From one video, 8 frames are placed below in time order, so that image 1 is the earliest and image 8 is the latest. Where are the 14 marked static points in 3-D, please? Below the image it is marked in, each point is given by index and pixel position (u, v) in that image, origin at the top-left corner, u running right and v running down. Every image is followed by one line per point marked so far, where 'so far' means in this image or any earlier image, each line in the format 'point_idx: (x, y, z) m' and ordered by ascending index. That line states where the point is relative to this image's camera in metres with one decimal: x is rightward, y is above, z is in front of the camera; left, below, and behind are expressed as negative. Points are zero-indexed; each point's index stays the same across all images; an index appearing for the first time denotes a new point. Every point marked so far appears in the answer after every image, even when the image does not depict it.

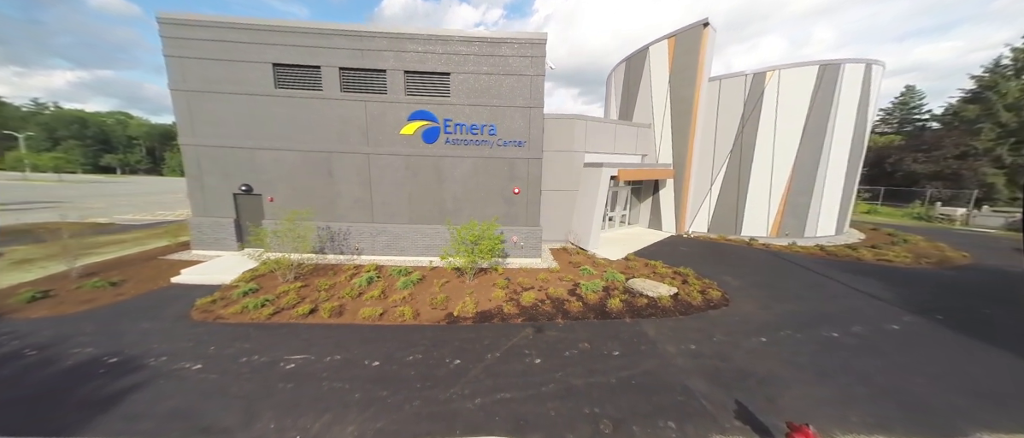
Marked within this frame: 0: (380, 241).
0: (-4.7, -0.8, +9.4) m
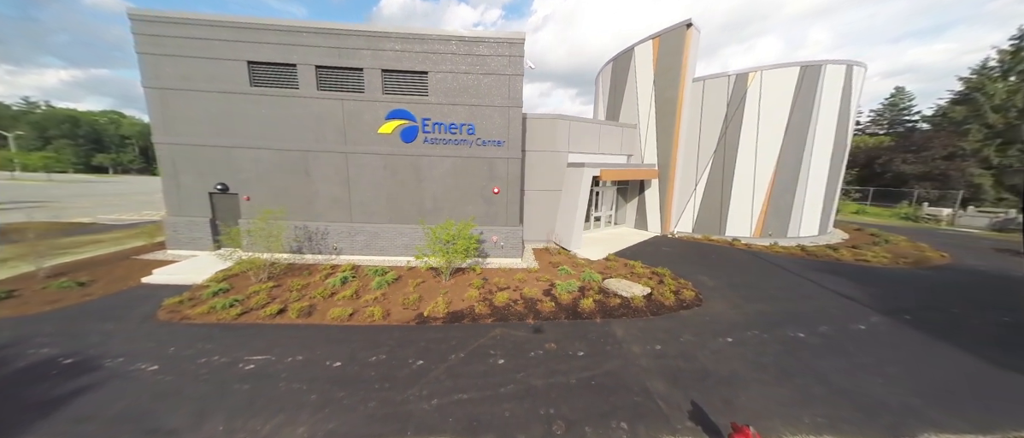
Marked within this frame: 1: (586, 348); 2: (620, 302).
0: (-5.5, -0.8, +9.4) m
1: (+1.5, -2.7, +5.5) m
2: (+2.9, -2.2, +7.1) m
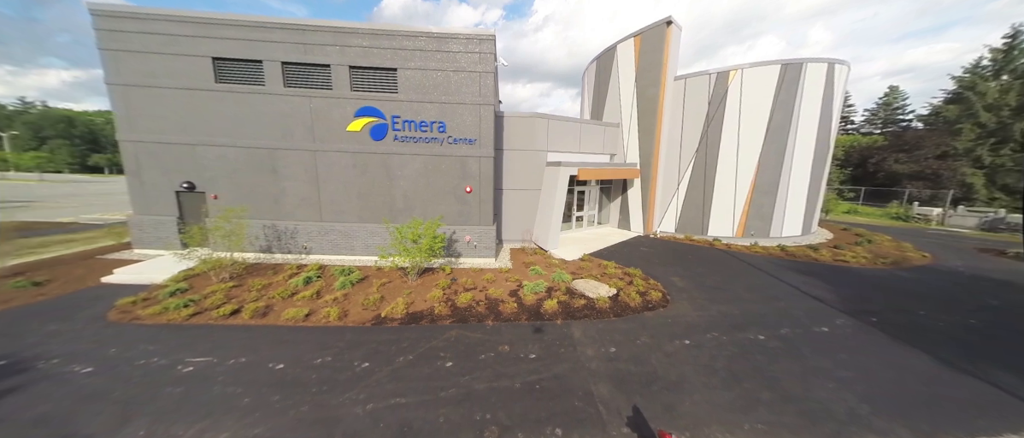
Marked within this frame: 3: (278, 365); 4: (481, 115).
0: (-6.4, -0.7, +9.2) m
1: (+0.5, -2.6, +5.3) m
2: (+1.9, -2.2, +6.9) m
3: (-4.4, -2.7, +5.0) m
4: (-1.1, +3.5, +9.0) m
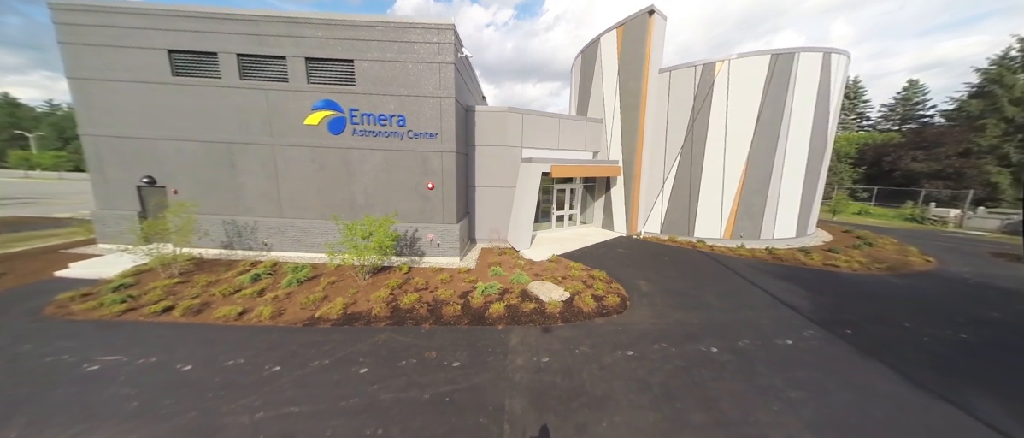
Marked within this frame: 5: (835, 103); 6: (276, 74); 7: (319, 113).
0: (-7.7, -0.6, +9.1) m
1: (-0.9, -2.6, +4.9) m
2: (+0.6, -2.2, +6.5) m
3: (-5.8, -2.6, +4.7) m
4: (-2.3, +3.6, +8.7) m
5: (+13.9, +5.0, +11.4) m
6: (-7.5, +4.6, +8.4) m
7: (-6.2, +3.4, +8.5) m
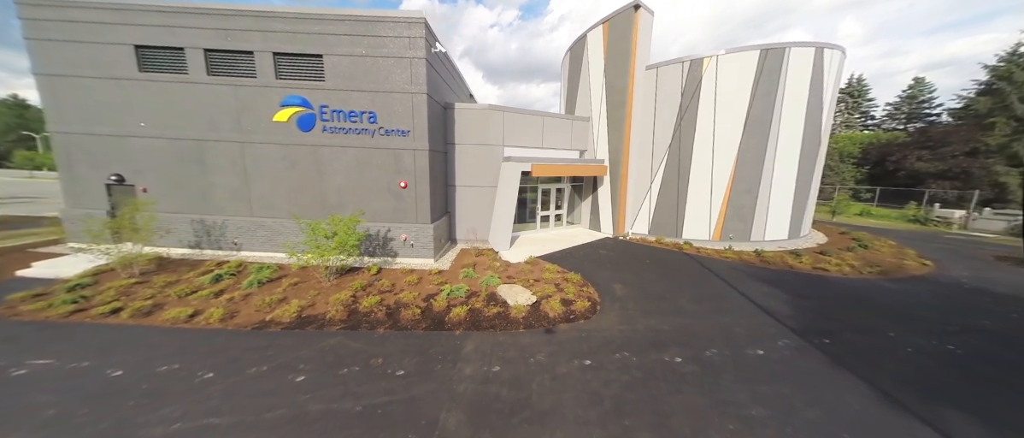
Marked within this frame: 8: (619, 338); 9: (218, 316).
0: (-8.5, -0.6, +8.9) m
1: (-1.8, -2.6, +4.7) m
2: (-0.3, -2.2, +6.2) m
3: (-6.7, -2.6, +4.5) m
4: (-3.1, +3.6, +8.4) m
5: (+13.1, +4.9, +10.9) m
6: (-8.3, +4.7, +8.2) m
7: (-7.1, +3.4, +8.3) m
8: (+2.1, -2.4, +5.3) m
9: (-6.5, -2.2, +5.9) m
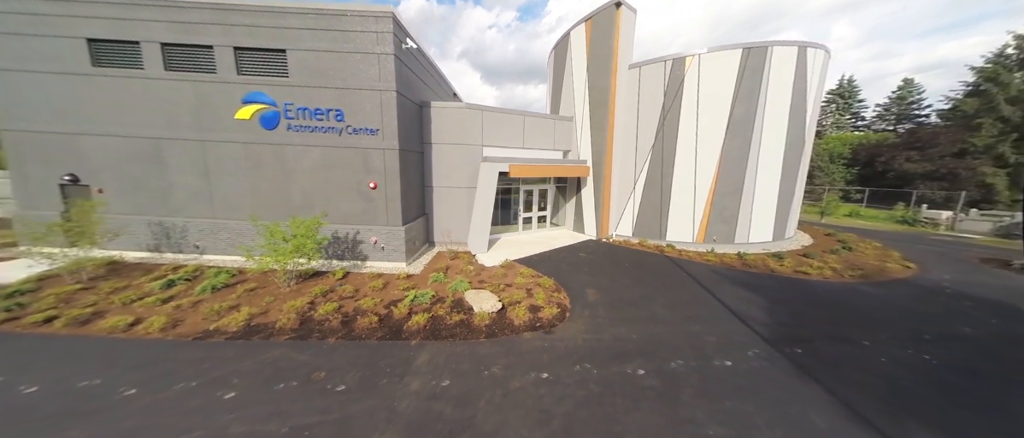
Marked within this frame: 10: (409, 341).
0: (-9.4, -0.7, +8.5) m
1: (-2.6, -2.6, +4.3) m
2: (-1.1, -2.2, +5.9) m
3: (-7.5, -2.7, +4.1) m
4: (-3.9, +3.6, +8.1) m
5: (+12.3, +4.9, +10.7) m
6: (-9.1, +4.6, +7.8) m
7: (-7.9, +3.4, +8.0) m
8: (+1.3, -2.4, +5.0) m
9: (-7.3, -2.2, +5.5) m
10: (-2.0, -2.4, +5.3) m
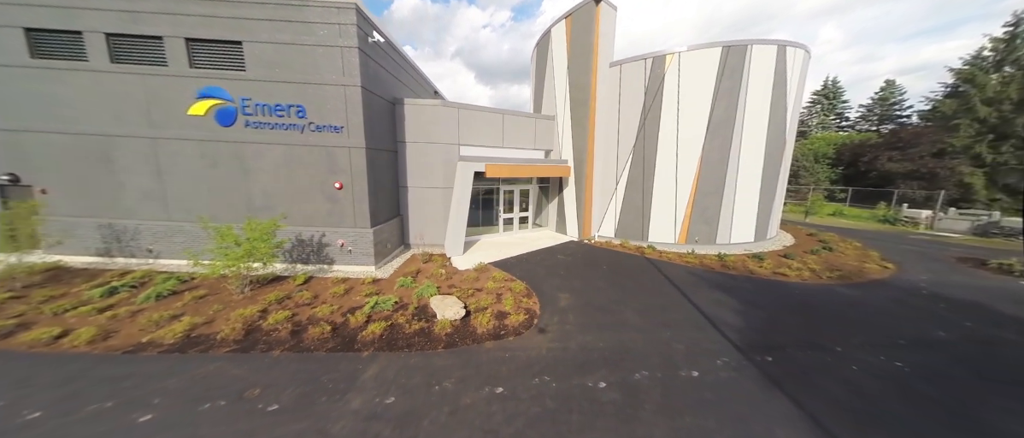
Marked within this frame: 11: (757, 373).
0: (-10.2, -0.7, +8.0) m
1: (-3.3, -2.7, +4.0) m
2: (-1.9, -2.3, +5.6) m
3: (-8.2, -2.7, +3.7) m
4: (-4.8, +3.5, +7.7) m
5: (+11.4, +4.9, +10.6) m
6: (-10.0, +4.5, +7.3) m
7: (-8.7, +3.3, +7.5) m
8: (+0.6, -2.5, +4.7) m
9: (-8.1, -2.3, +5.1) m
10: (-2.8, -2.5, +4.9) m
11: (+3.9, -2.4, +4.2) m
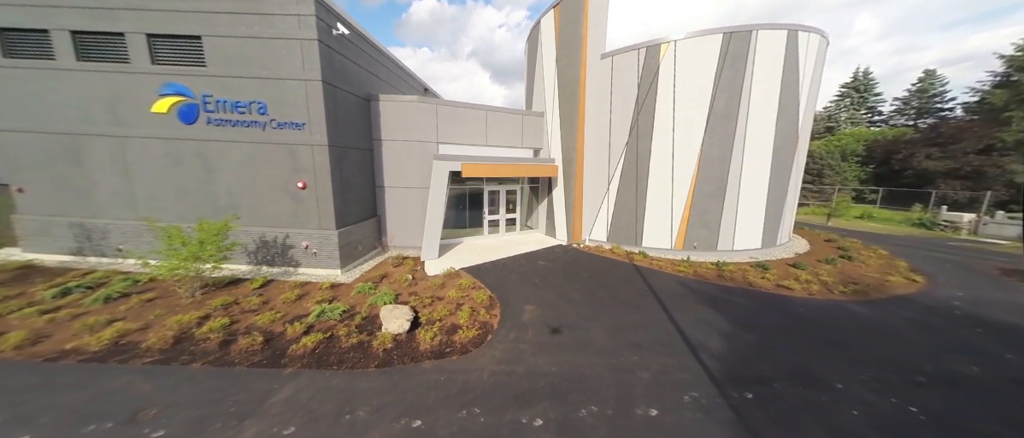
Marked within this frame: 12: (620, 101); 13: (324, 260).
0: (-11.0, -0.7, +7.9) m
1: (-4.3, -2.7, +3.5) m
2: (-2.9, -2.3, +5.1) m
3: (-9.3, -2.7, +3.5) m
4: (-5.6, +3.5, +7.3) m
5: (+10.7, +4.7, +9.5) m
6: (-10.8, +4.5, +7.2) m
7: (-9.5, +3.3, +7.3) m
8: (-0.4, -2.5, +4.1) m
9: (-9.1, -2.3, +4.9) m
10: (-3.8, -2.5, +4.5) m
11: (+2.8, -2.5, +3.4) m
12: (+4.2, +4.6, +10.2) m
13: (-5.6, -1.2, +7.9) m
